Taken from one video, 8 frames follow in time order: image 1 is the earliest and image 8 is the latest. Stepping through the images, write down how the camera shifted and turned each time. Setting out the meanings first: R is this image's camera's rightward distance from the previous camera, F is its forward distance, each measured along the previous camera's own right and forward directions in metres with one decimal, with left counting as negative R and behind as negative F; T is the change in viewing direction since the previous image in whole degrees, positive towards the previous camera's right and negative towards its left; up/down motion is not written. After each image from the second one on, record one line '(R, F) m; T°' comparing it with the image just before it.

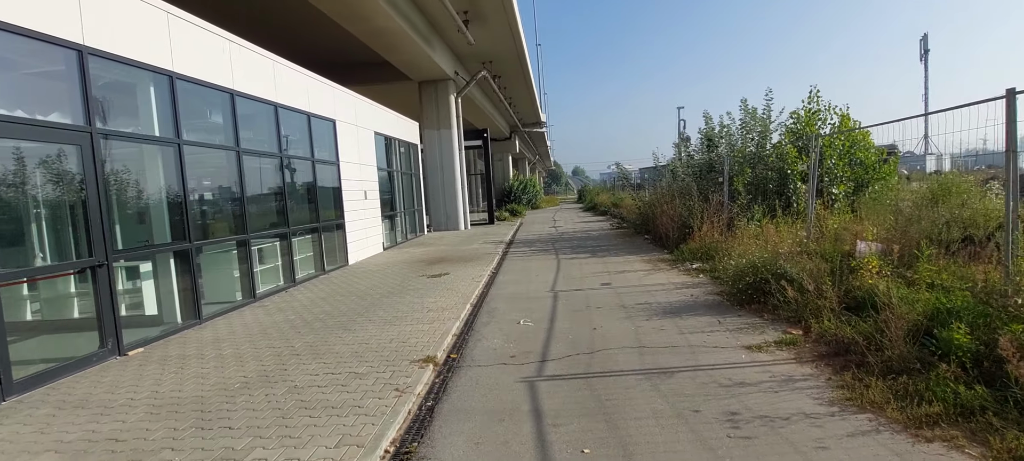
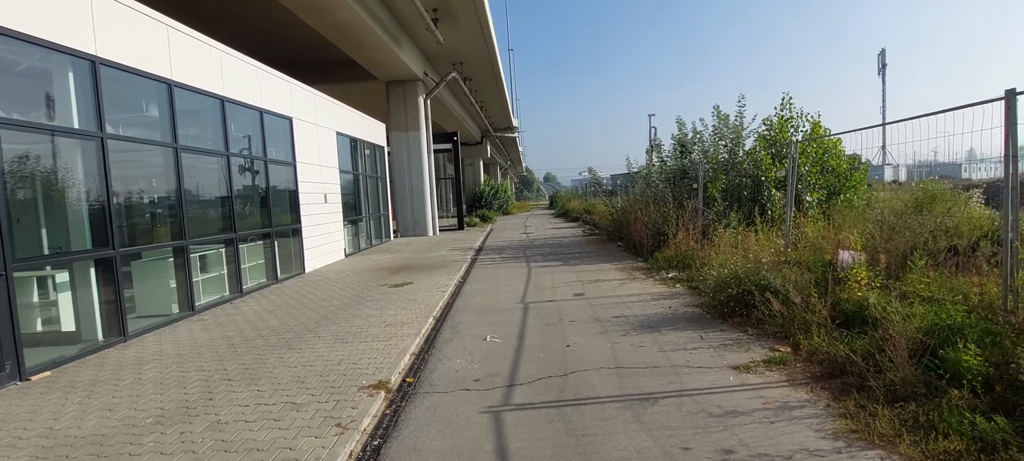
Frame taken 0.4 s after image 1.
(+0.1, +0.5) m; +3°
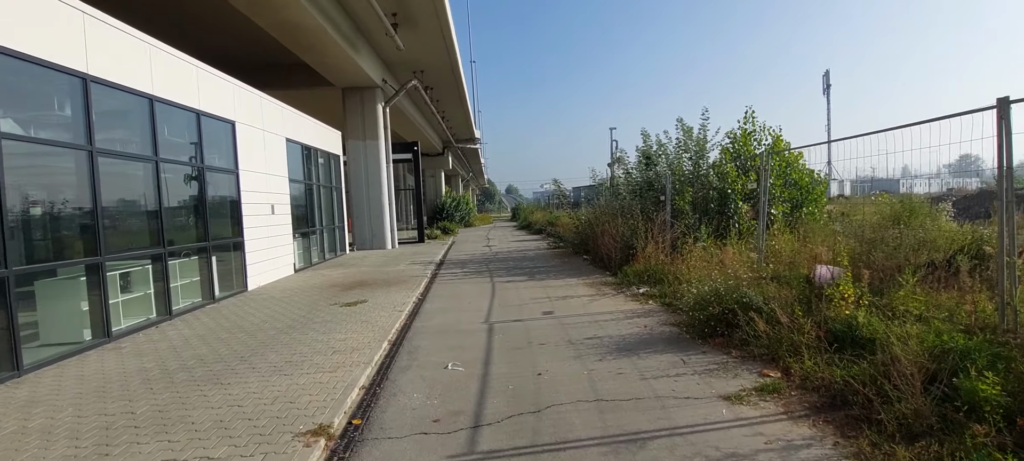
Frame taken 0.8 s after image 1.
(0.0, +0.5) m; +4°
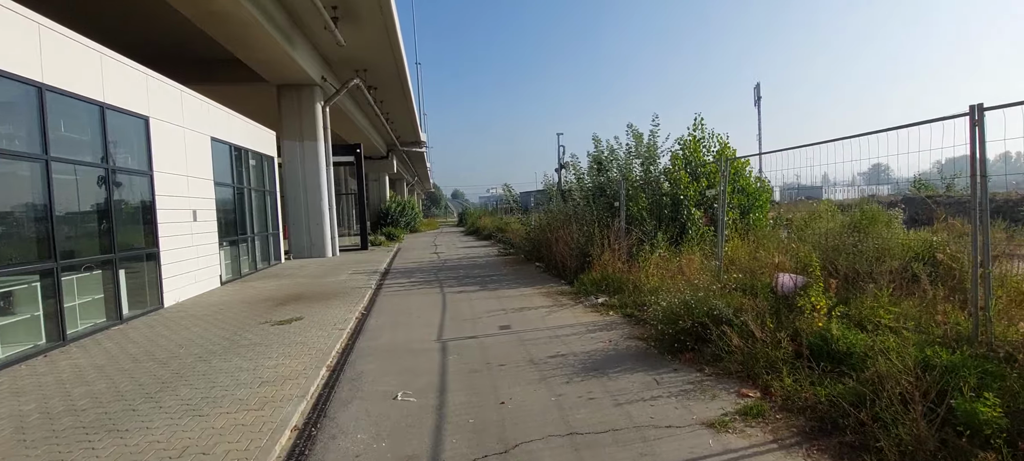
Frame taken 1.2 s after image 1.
(-0.1, +0.5) m; +6°
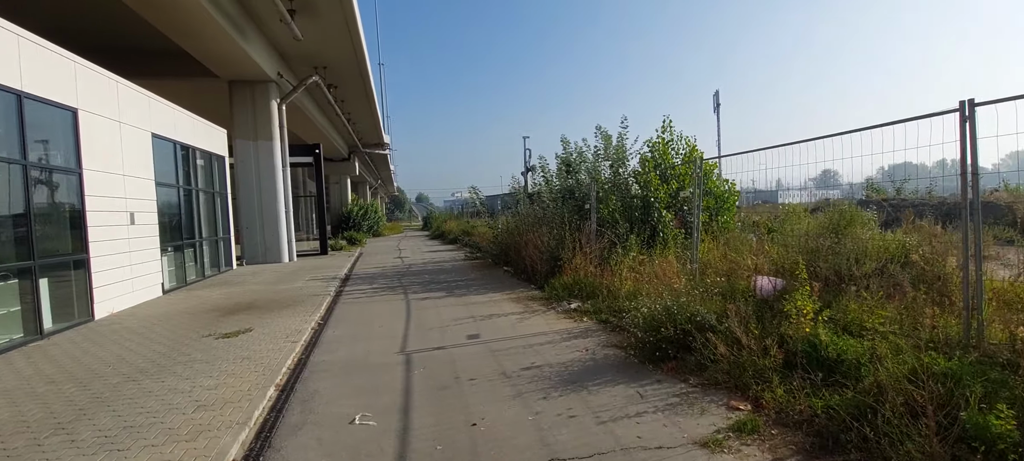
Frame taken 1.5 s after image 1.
(-0.1, +0.4) m; +4°
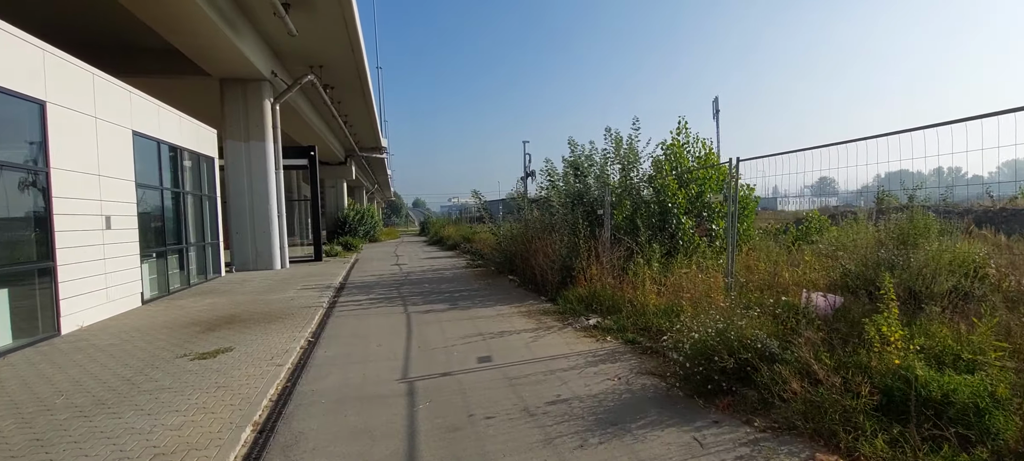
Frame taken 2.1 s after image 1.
(-0.2, +0.7) m; 0°
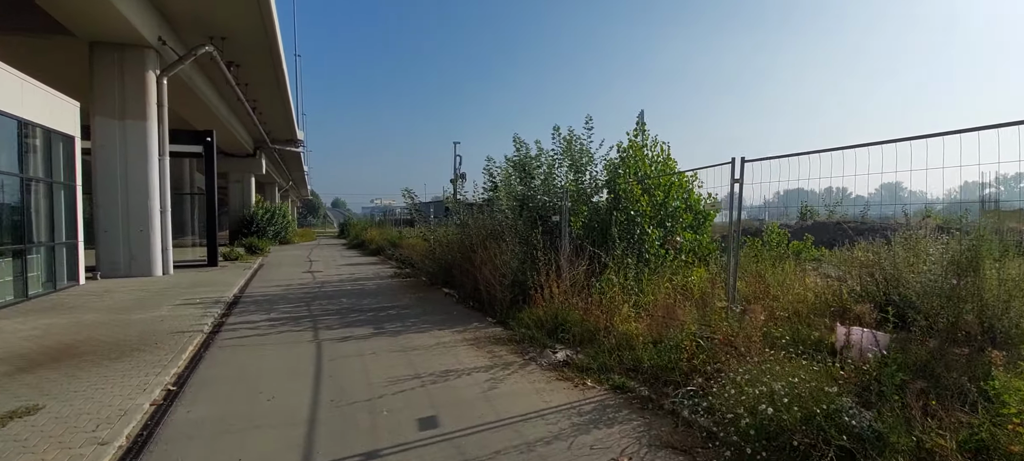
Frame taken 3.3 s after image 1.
(-0.3, +1.5) m; +9°
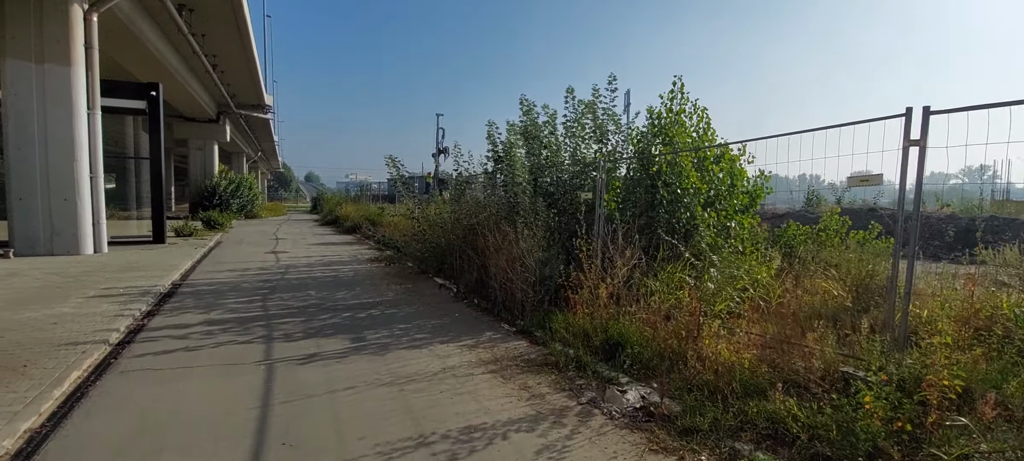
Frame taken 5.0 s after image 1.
(-0.6, +1.9) m; +3°
